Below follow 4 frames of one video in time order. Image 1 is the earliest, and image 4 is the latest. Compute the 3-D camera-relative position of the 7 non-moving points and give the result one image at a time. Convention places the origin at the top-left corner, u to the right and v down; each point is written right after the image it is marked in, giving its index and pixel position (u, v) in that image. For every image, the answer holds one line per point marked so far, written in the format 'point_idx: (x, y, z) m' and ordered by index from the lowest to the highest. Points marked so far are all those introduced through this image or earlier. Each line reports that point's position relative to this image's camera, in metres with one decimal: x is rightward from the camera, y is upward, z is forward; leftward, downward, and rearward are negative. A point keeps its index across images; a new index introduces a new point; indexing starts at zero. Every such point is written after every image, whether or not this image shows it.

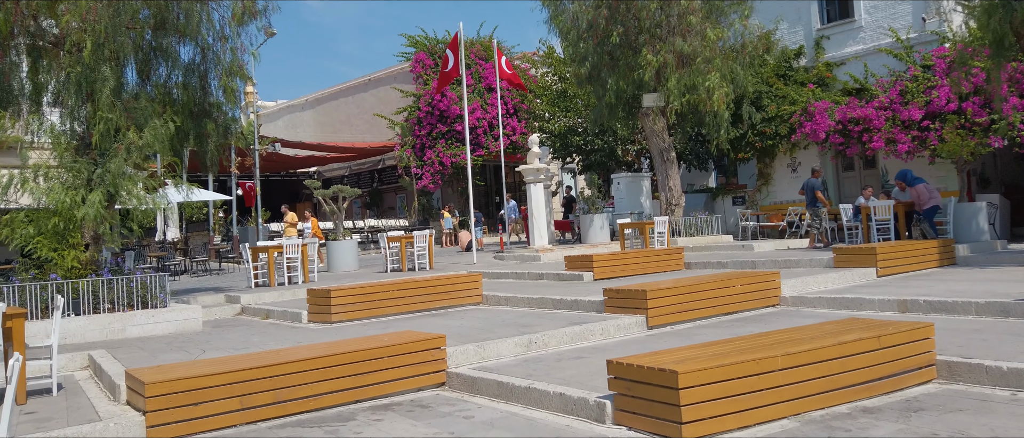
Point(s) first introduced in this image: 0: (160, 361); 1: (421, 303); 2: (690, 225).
0: (-3.4, -1.4, +7.3) m
1: (-1.3, -1.2, +10.5) m
2: (+4.4, -0.2, +18.5) m
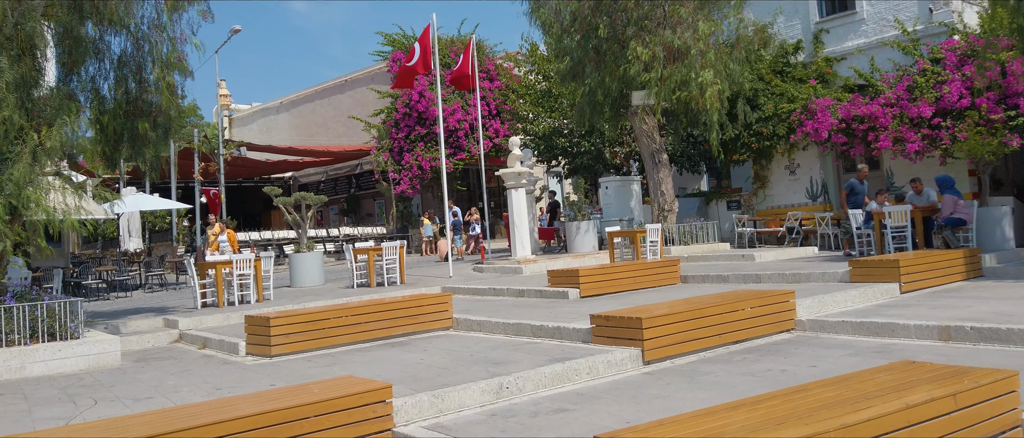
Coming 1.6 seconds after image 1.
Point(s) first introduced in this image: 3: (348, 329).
0: (-3.7, -1.5, +5.8) m
1: (-1.6, -1.3, +9.0) m
2: (+4.0, -0.3, +17.1) m
3: (-1.9, -1.3, +8.8) m
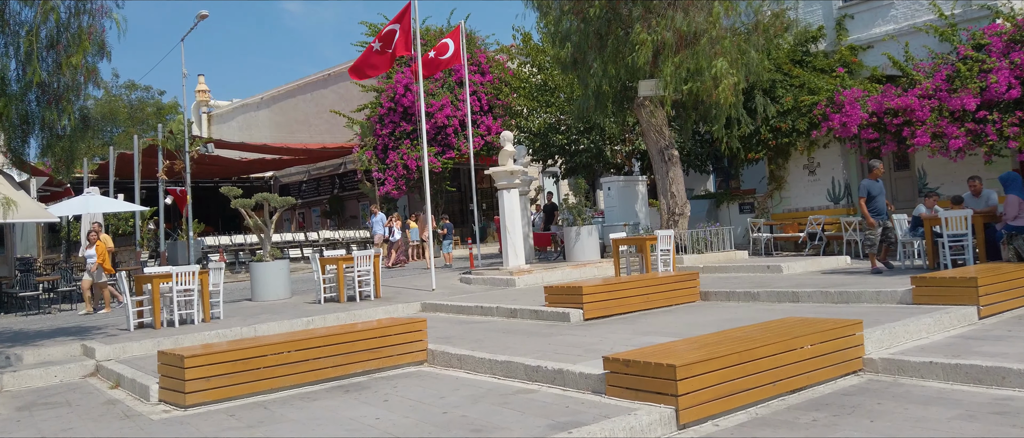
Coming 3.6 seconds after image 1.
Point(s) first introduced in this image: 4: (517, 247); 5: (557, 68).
0: (-3.8, -1.6, +3.9) m
1: (-1.7, -1.4, +7.1) m
2: (+3.8, -0.4, +15.3) m
3: (-2.0, -1.4, +6.9) m
4: (+0.1, -0.6, +14.8) m
5: (+1.0, +3.4, +17.0) m
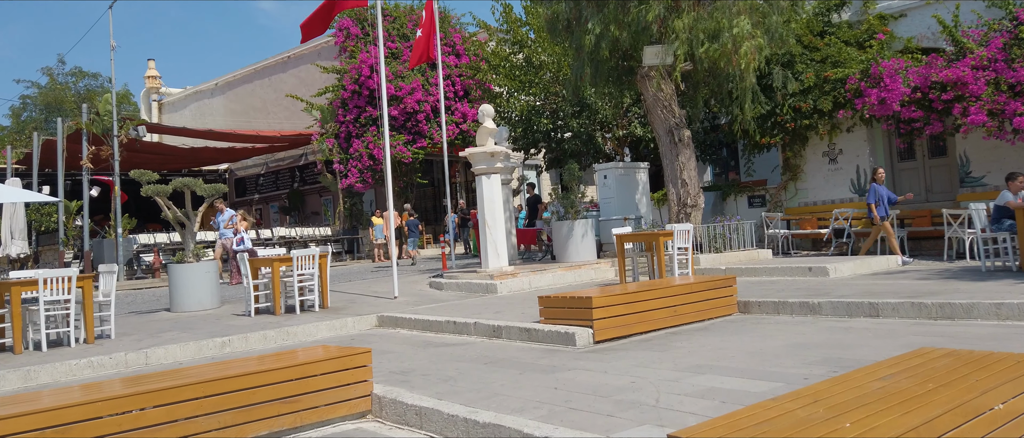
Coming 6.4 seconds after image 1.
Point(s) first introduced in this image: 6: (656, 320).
0: (-3.8, -1.5, +1.2) m
1: (-1.8, -1.3, +4.5) m
2: (+3.5, -0.3, +12.9) m
3: (-2.1, -1.2, +4.3) m
4: (-0.2, -0.4, +12.3) m
5: (+0.6, +3.6, +14.5) m
6: (+1.5, -1.0, +7.3) m
